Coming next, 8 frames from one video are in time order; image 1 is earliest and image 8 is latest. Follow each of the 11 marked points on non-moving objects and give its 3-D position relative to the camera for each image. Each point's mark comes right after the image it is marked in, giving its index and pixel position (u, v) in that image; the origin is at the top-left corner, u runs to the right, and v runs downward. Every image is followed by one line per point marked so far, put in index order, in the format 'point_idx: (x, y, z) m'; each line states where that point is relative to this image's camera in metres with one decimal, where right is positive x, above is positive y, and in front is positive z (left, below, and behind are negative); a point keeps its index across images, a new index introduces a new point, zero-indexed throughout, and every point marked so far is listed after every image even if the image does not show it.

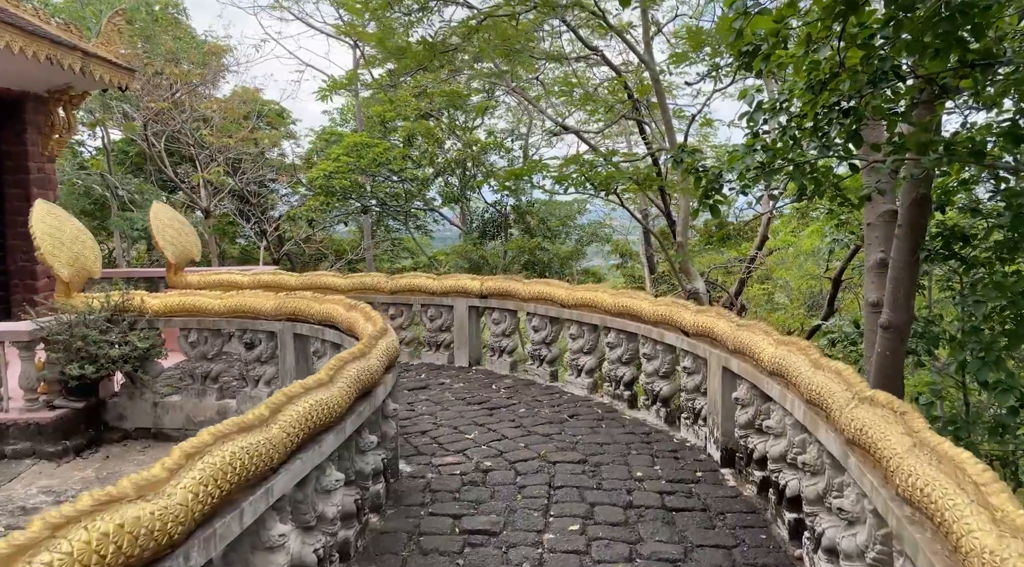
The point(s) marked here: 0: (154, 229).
0: (-3.3, +0.5, +9.2) m
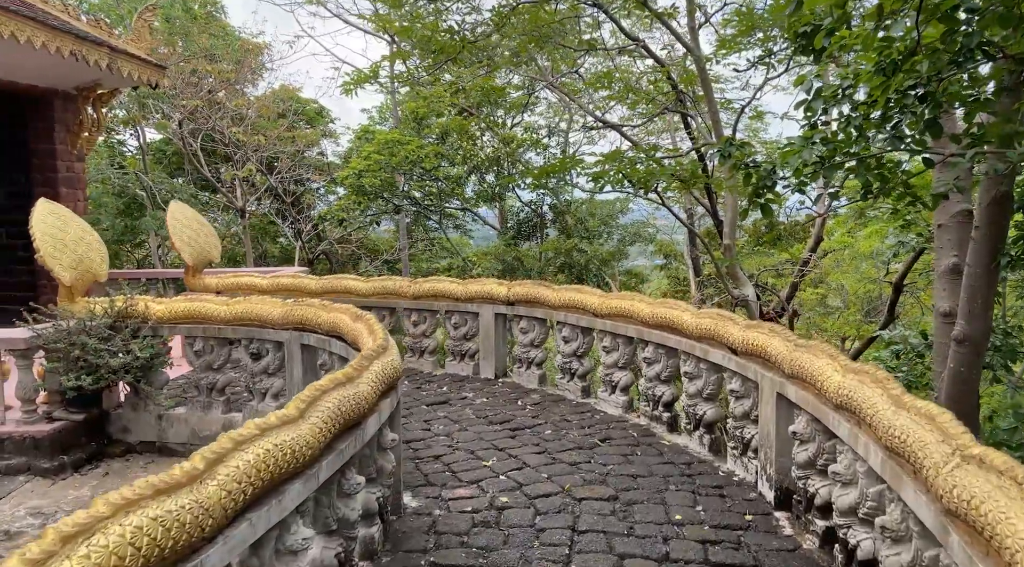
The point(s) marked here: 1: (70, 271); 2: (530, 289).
0: (-3.0, +0.5, +8.7) m
1: (-3.3, +0.1, +7.2) m
2: (+0.1, -0.1, +6.8) m
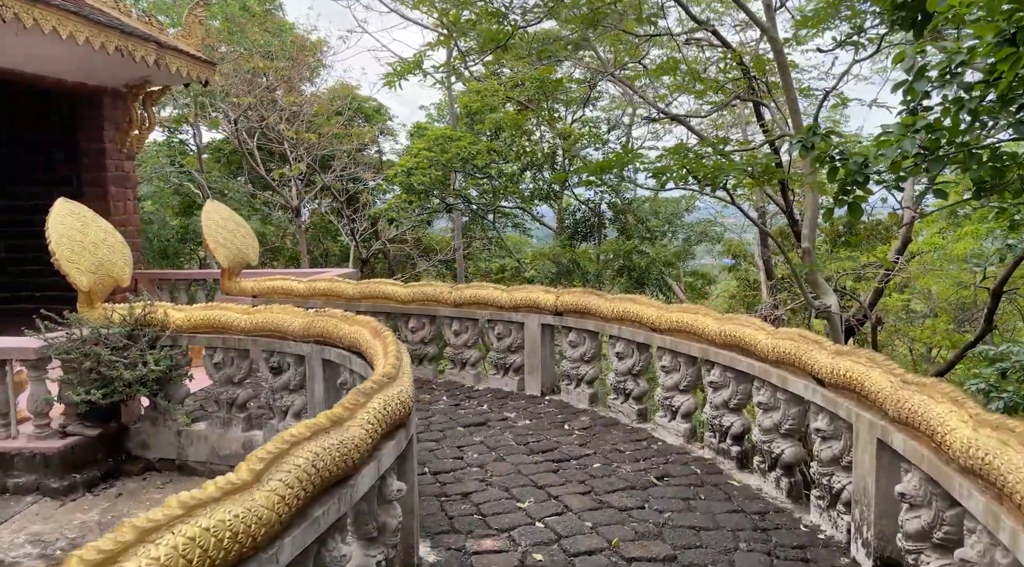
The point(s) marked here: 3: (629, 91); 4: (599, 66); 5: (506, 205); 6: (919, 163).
0: (-2.6, +0.4, +8.2) m
1: (-3.0, 0.0, +6.8) m
2: (+0.4, -0.1, +6.1) m
3: (+1.4, +2.3, +11.9) m
4: (+1.1, +2.5, +11.2) m
5: (-0.1, +1.0, +12.4) m
6: (+1.9, +0.6, +4.5) m
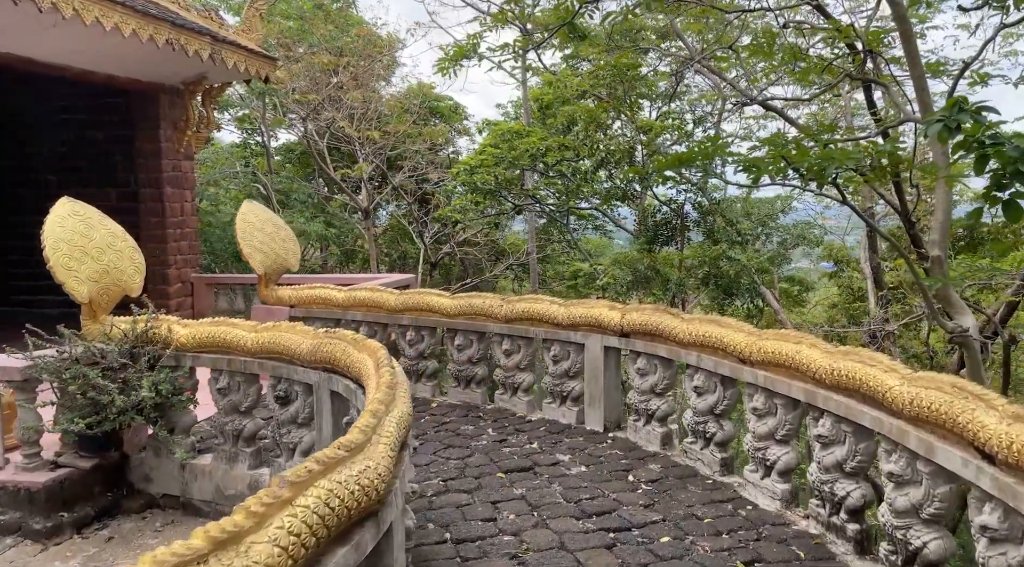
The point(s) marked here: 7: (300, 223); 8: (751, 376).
0: (-2.1, +0.4, +7.4) m
1: (-2.6, 0.0, +6.0) m
2: (+0.7, -0.2, +5.0) m
3: (+2.3, +2.2, +10.7) m
4: (+1.8, +2.4, +10.0) m
5: (+0.8, +0.9, +11.3) m
6: (+2.0, +0.5, +3.3) m
7: (-2.8, +0.8, +12.5) m
8: (+1.1, -0.4, +4.3) m
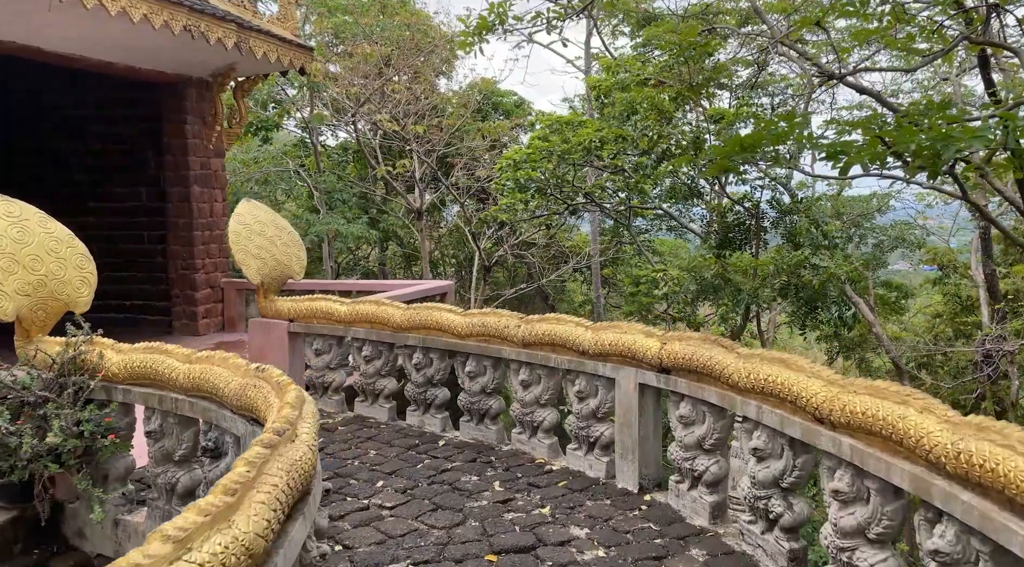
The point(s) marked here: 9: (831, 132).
0: (-1.8, +0.3, +6.4) m
1: (-2.5, -0.1, +5.0) m
2: (+0.7, -0.3, +3.8) m
3: (+2.8, +2.2, +9.3) m
4: (+2.3, +2.3, +8.6) m
5: (+1.4, +0.8, +10.1) m
6: (+1.9, +0.4, +1.9) m
7: (-2.1, +0.7, +11.6) m
8: (+1.0, -0.5, +3.1) m
9: (+1.9, +0.9, +5.6) m
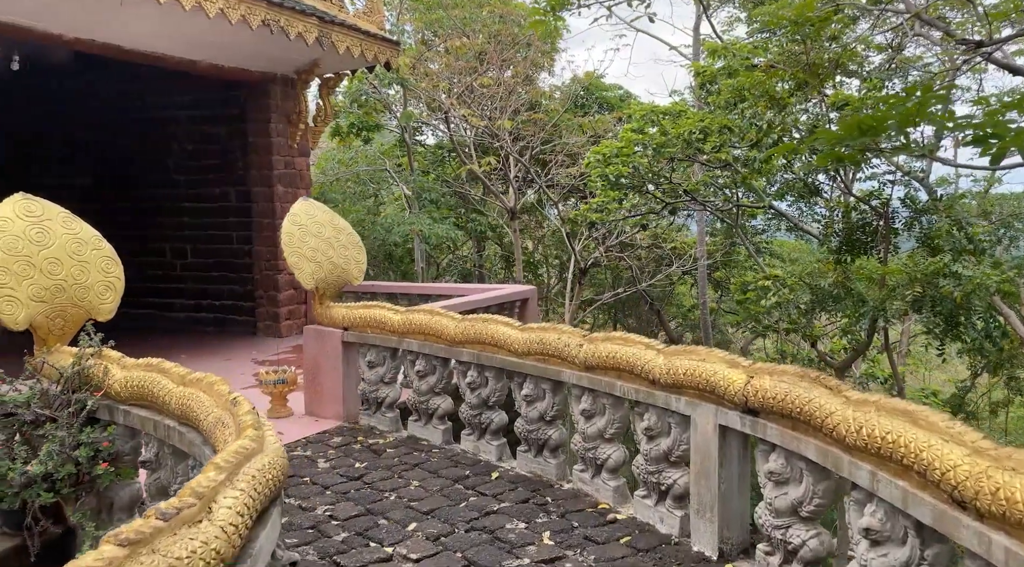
0: (-1.4, +0.3, +5.8) m
1: (-2.2, -0.1, +4.6) m
2: (+0.8, -0.3, +2.9) m
3: (+3.6, +2.1, +8.1) m
4: (+3.0, +2.2, +7.6) m
5: (+2.3, +0.8, +9.1) m
6: (+1.8, +0.3, +1.0) m
7: (-1.0, +0.7, +11.0) m
8: (+1.1, -0.5, +2.2) m
9: (+2.2, +0.8, +4.6) m
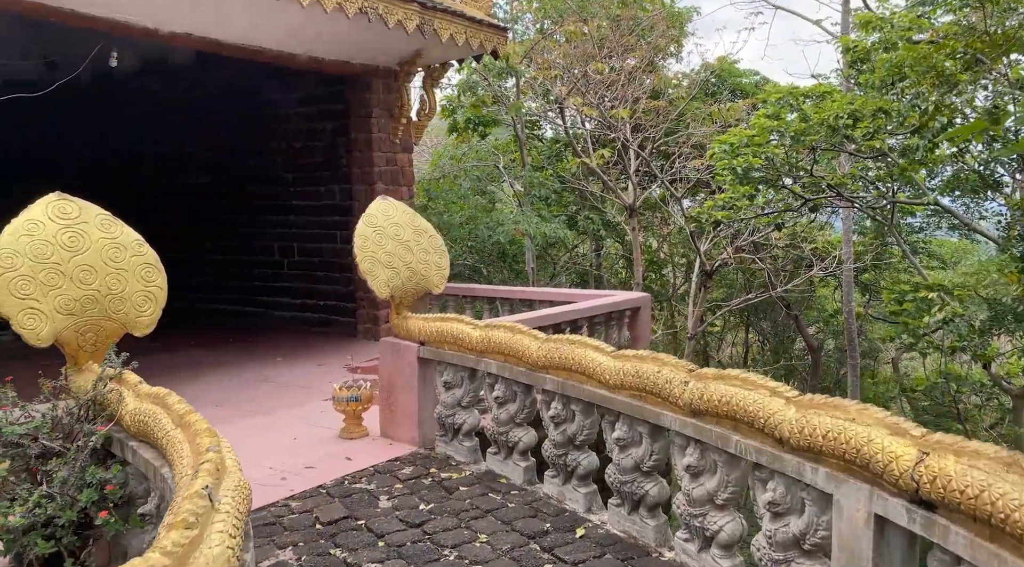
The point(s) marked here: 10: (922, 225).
0: (-0.8, +0.3, +5.1) m
1: (-1.8, -0.1, +4.0) m
2: (+1.0, -0.4, +2.0) m
3: (+4.4, +2.0, +6.7) m
4: (+3.8, +2.1, +6.2) m
5: (+3.2, +0.7, +7.9) m
6: (+1.6, +0.2, -0.1) m
7: (+0.3, +0.7, +10.2) m
8: (+1.1, -0.6, +1.2) m
9: (+2.6, +0.7, +3.4) m
10: (+4.2, +0.6, +9.8) m
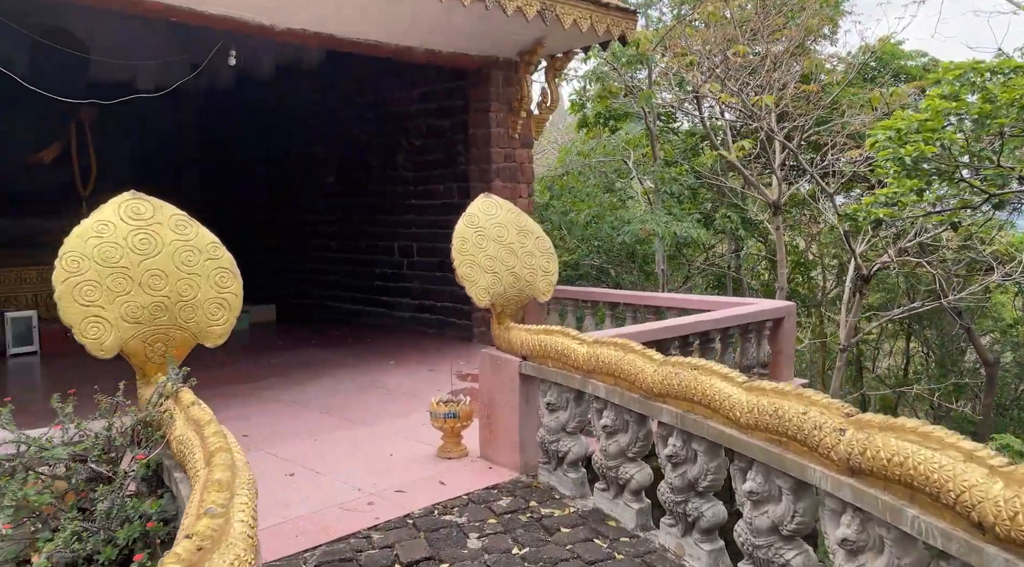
0: (-0.3, +0.2, +4.6) m
1: (-1.4, -0.1, +3.6) m
2: (+1.0, -0.4, +1.2) m
3: (+5.2, +1.9, +5.4) m
4: (+4.5, +2.0, +5.0) m
5: (+4.2, +0.6, +6.7) m
6: (+1.4, +0.2, -1.0) m
7: (+1.5, +0.6, +9.5) m
8: (+1.0, -0.7, +0.4) m
9: (+2.8, +0.7, +2.4) m
10: (+5.3, +0.5, +8.4) m
